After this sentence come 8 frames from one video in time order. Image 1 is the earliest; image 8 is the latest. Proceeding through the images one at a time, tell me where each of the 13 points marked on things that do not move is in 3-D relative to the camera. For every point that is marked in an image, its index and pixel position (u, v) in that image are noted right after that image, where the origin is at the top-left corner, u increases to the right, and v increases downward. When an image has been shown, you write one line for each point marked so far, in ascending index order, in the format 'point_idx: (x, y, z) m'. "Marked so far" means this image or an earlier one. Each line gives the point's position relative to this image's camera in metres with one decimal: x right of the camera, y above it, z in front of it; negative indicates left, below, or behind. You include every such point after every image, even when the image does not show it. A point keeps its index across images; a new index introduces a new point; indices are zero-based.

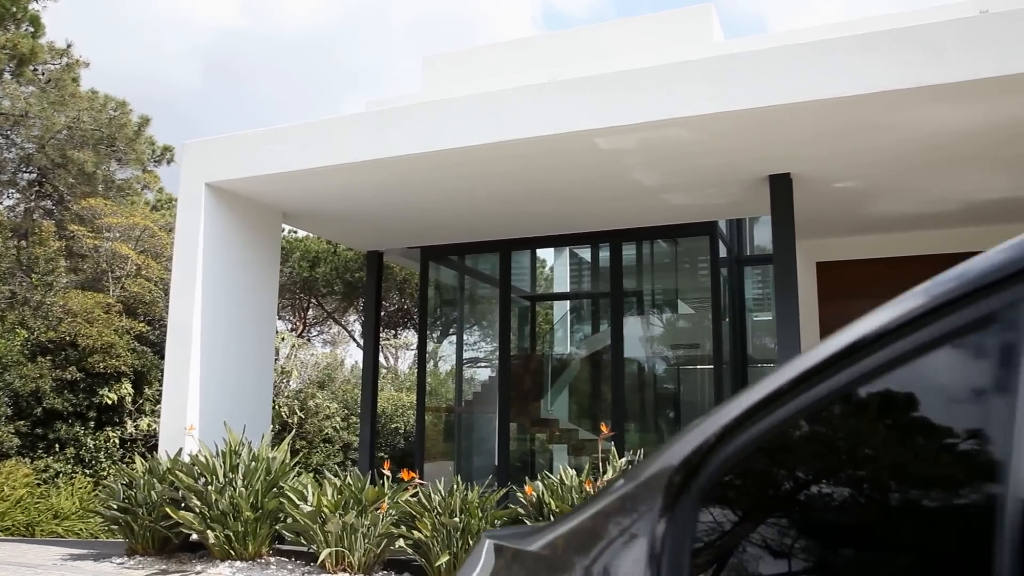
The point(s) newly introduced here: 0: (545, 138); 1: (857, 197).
0: (+0.2, +1.2, +6.6) m
1: (+3.4, +0.9, +8.2) m
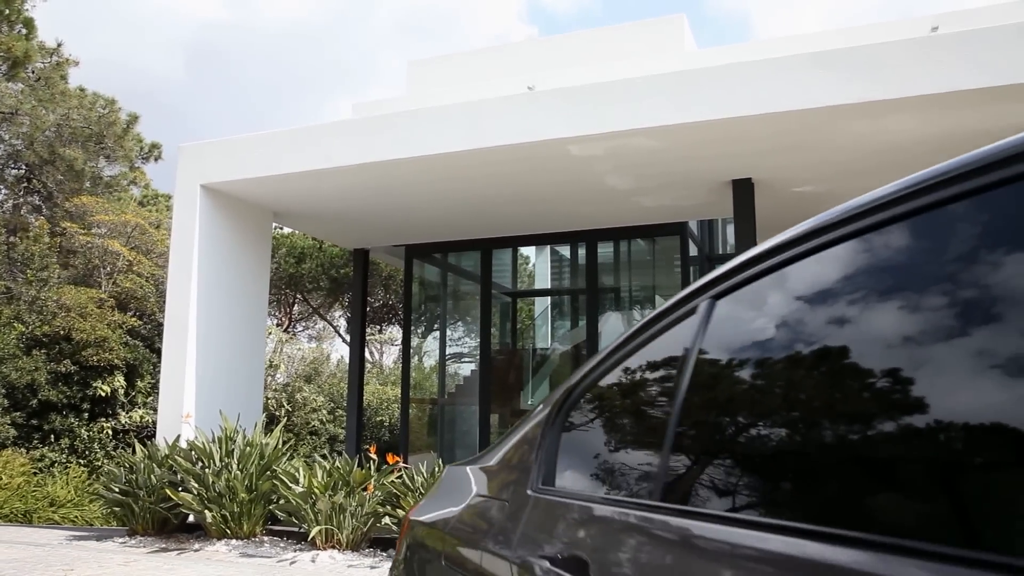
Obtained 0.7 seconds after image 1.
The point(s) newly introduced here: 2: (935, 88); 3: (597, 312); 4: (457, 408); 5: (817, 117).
0: (+0.1, +1.2, +7.1) m
1: (+3.2, +0.9, +8.7) m
2: (+2.9, +1.4, +5.9) m
3: (+1.1, -0.2, +10.5) m
4: (-0.8, -1.6, +11.4) m
5: (+2.3, +1.3, +6.4) m
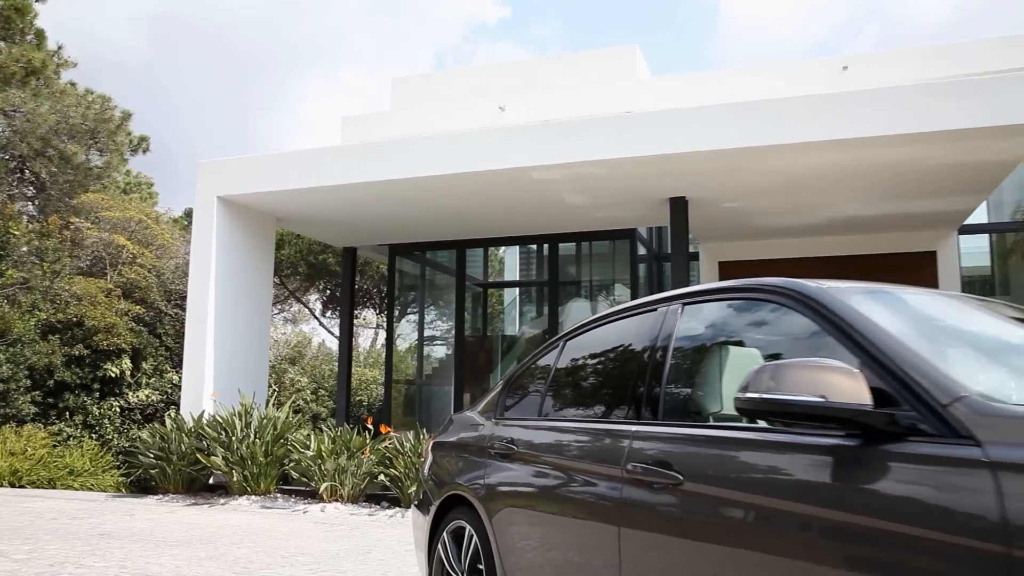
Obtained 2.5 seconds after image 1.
0: (-0.2, +1.2, +8.6) m
1: (+2.8, +0.9, +10.3) m
2: (+2.7, +1.3, +7.5) m
3: (+0.7, -0.1, +12.1) m
4: (-1.2, -1.5, +12.9) m
5: (+2.0, +1.2, +7.9) m
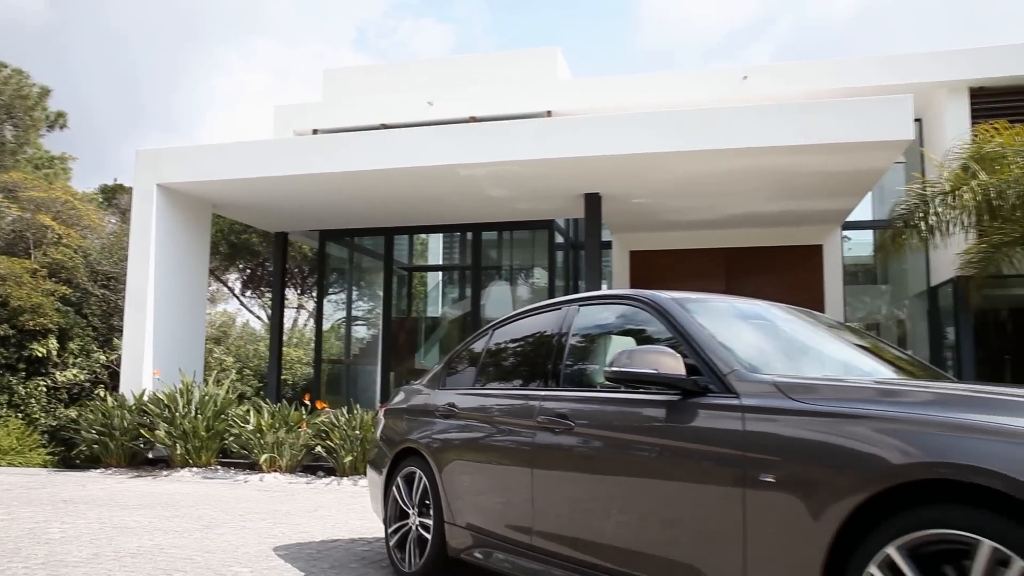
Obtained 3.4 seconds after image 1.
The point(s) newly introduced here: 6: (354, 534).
0: (-1.0, +1.3, +9.3) m
1: (+1.9, +1.1, +11.3) m
2: (+2.0, +1.4, +8.4) m
3: (-0.5, +0.1, +12.8) m
4: (-2.5, -1.3, +13.6) m
5: (+1.3, +1.4, +8.8) m
6: (-0.8, -1.3, +4.6) m
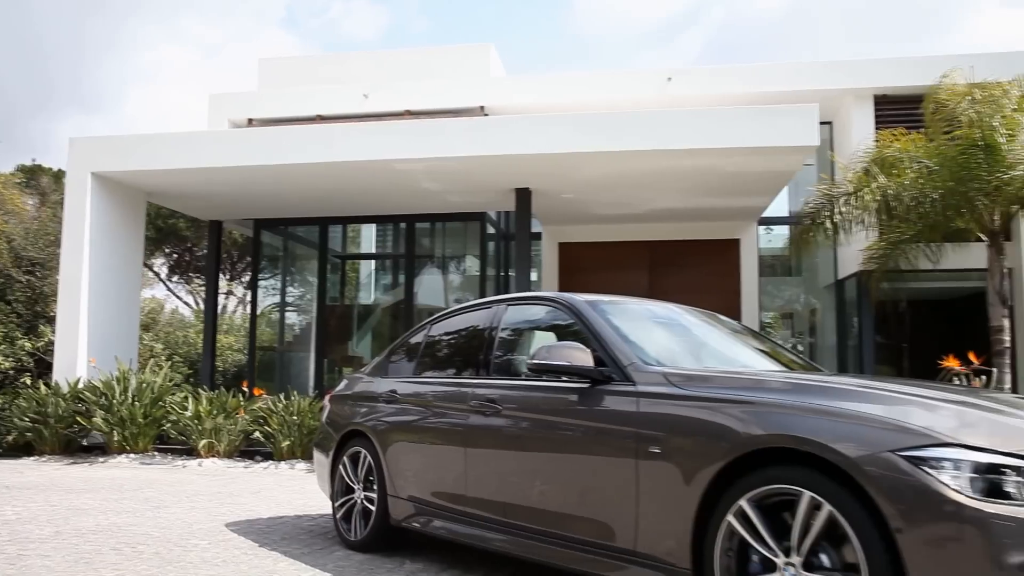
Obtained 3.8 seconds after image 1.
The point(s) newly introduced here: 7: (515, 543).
0: (-1.7, +1.4, +9.5) m
1: (+1.0, +1.2, +11.8) m
2: (+1.3, +1.5, +9.0) m
3: (-1.5, +0.2, +13.2) m
4: (-3.6, -1.1, +13.8) m
5: (+0.6, +1.4, +9.3) m
6: (-1.2, -1.3, +4.9) m
7: (0.0, -0.9, +3.1) m
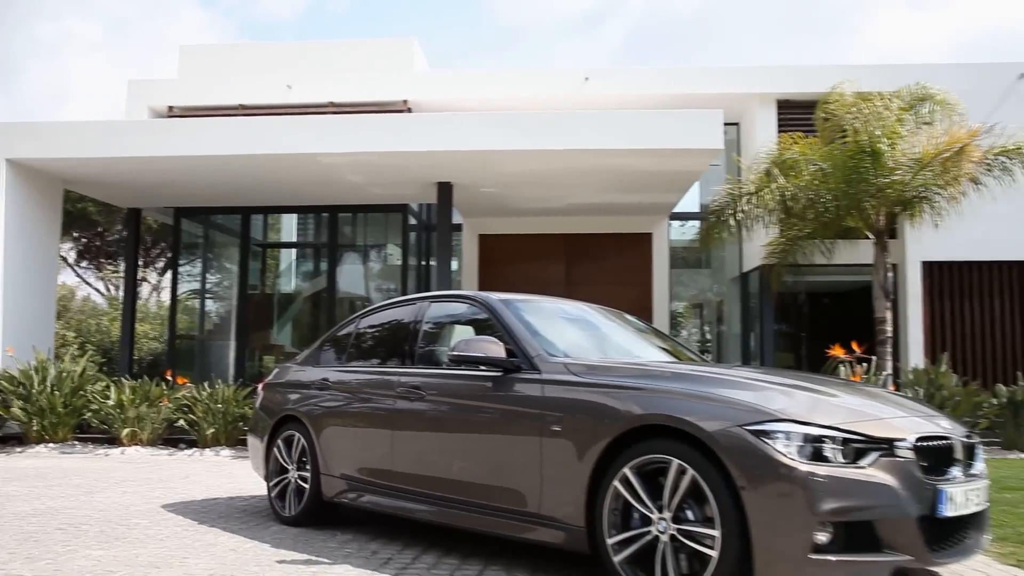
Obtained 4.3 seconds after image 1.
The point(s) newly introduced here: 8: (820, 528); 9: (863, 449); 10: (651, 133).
0: (-2.6, +1.5, +9.7) m
1: (-0.2, +1.3, +12.2) m
2: (+0.5, +1.6, +9.4) m
3: (-2.7, +0.4, +13.4) m
4: (-4.9, -0.9, +13.8) m
5: (-0.3, +1.5, +9.7) m
6: (-1.7, -1.3, +5.2) m
7: (-0.3, -0.9, +3.5) m
8: (+0.9, -0.7, +2.4) m
9: (+1.0, -0.5, +2.5) m
10: (+1.5, +1.7, +9.3) m
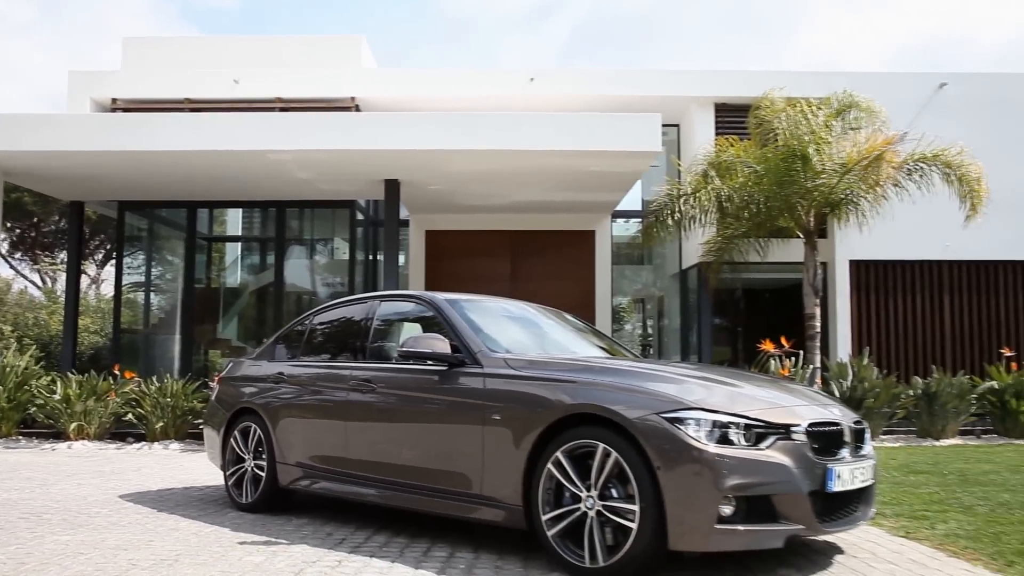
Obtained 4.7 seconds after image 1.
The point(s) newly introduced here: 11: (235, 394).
0: (-3.2, +1.6, +9.8) m
1: (-0.9, +1.4, +12.5) m
2: (-0.1, +1.6, +9.7) m
3: (-3.6, +0.5, +13.5) m
4: (-5.7, -0.8, +13.7) m
5: (-0.9, +1.6, +9.9) m
6: (-2.1, -1.2, +5.4) m
7: (-0.5, -0.9, +3.7) m
8: (+0.7, -0.7, +2.8) m
9: (+0.8, -0.5, +2.9) m
10: (+0.9, +1.7, +9.6) m
11: (-1.5, -0.6, +4.7) m
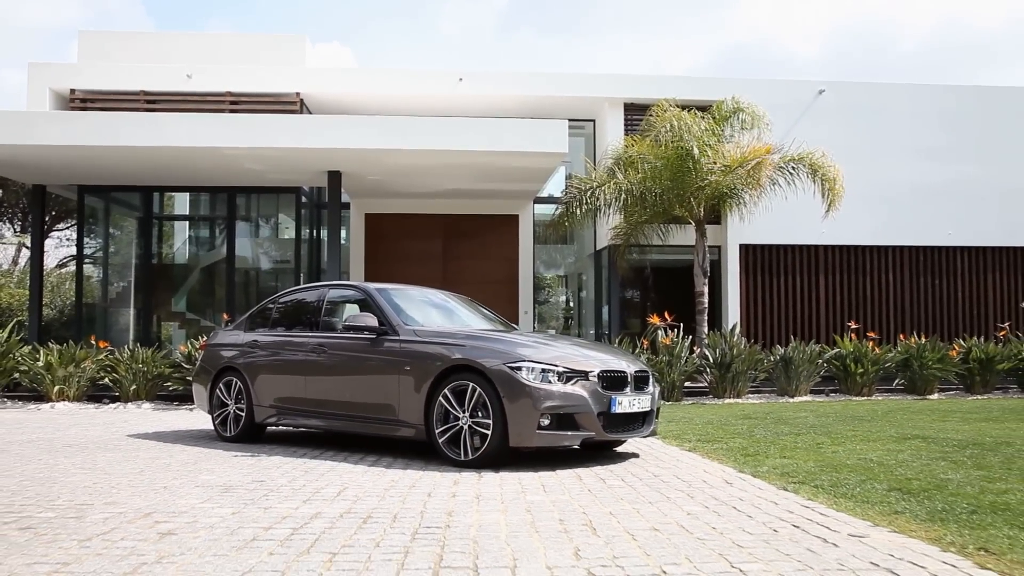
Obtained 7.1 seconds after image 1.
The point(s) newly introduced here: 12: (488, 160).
0: (-4.2, +1.9, +11.1) m
1: (-2.1, +1.7, +13.9) m
2: (-1.1, +1.9, +11.2) m
3: (-4.8, +0.9, +14.7) m
4: (-7.0, -0.4, +14.9) m
5: (-1.9, +1.8, +11.4) m
6: (-2.7, -1.1, +6.8) m
7: (-1.1, -0.9, +5.3) m
8: (+0.2, -0.7, +4.4) m
9: (+0.3, -0.5, +4.5) m
10: (0.0, +2.0, +11.2) m
11: (-2.1, -0.5, +6.2) m
12: (-0.3, +1.8, +11.9) m
